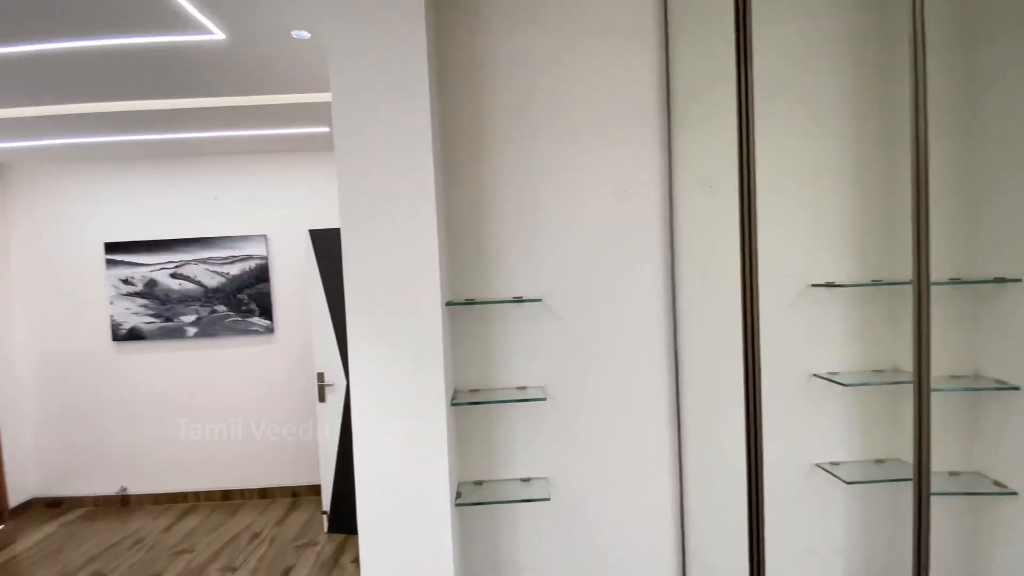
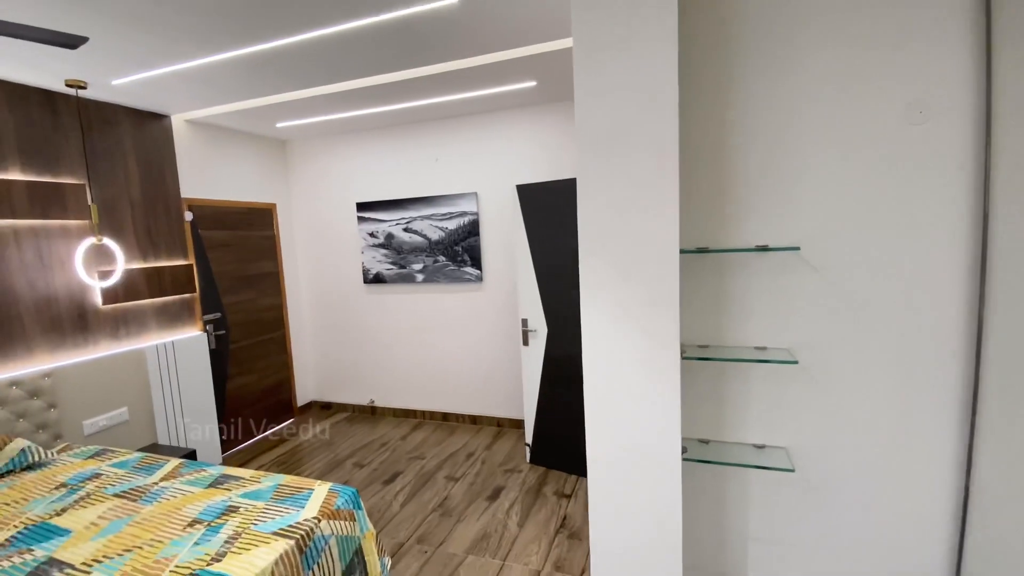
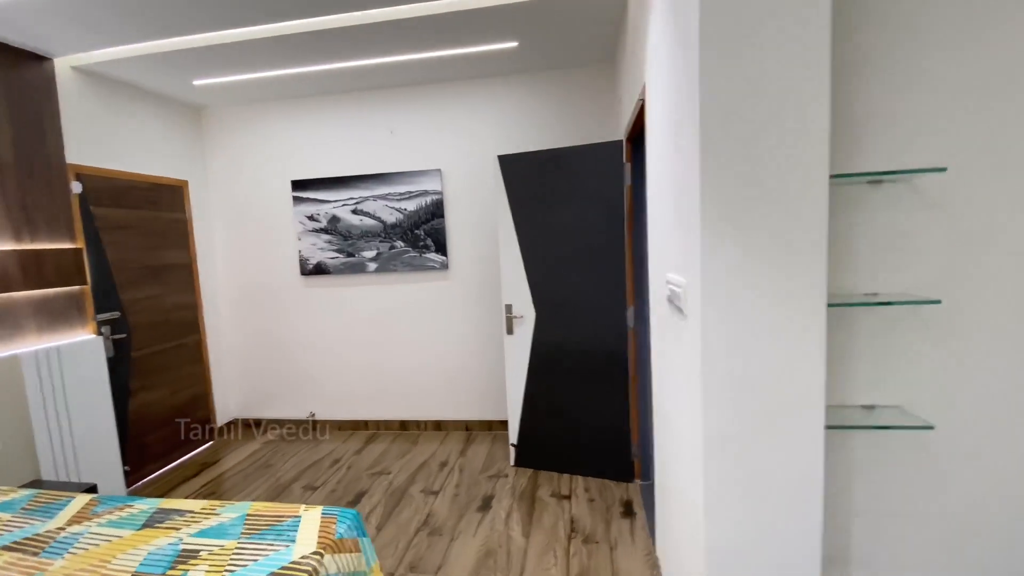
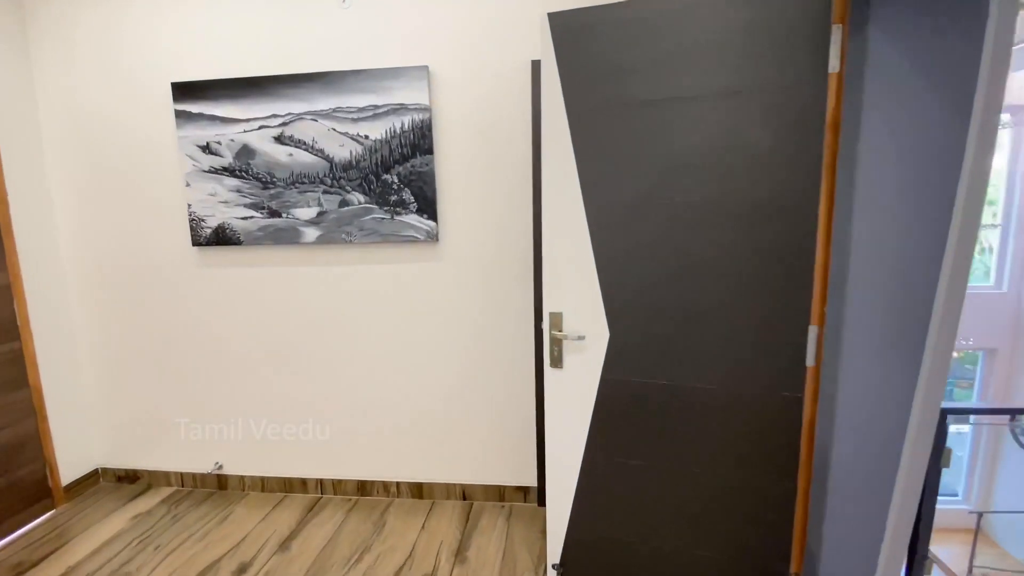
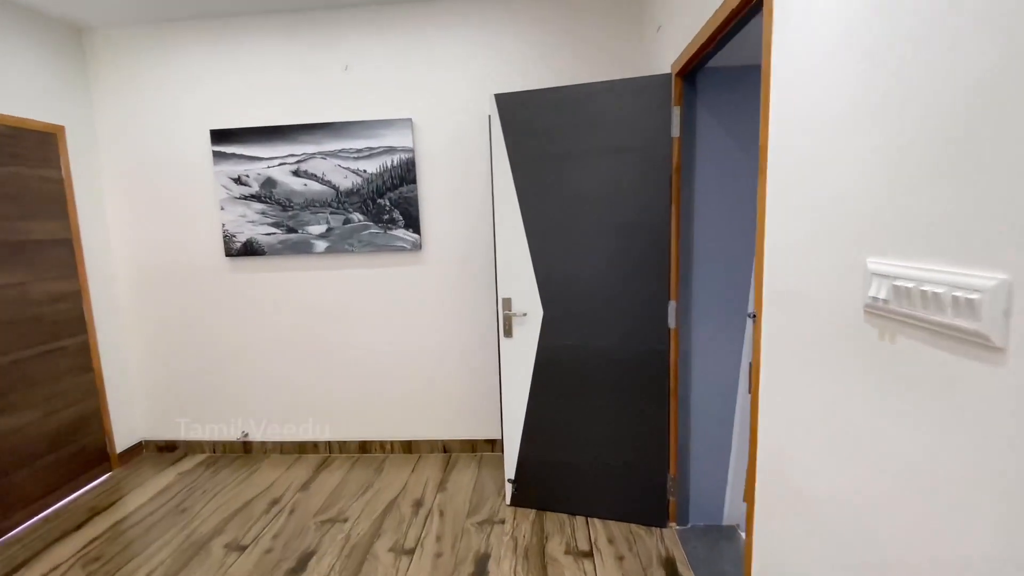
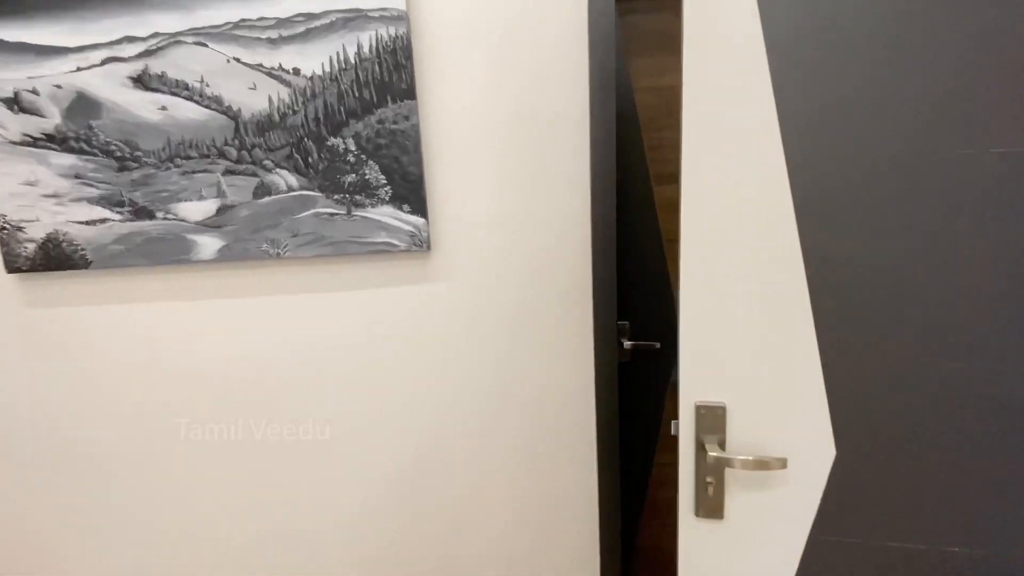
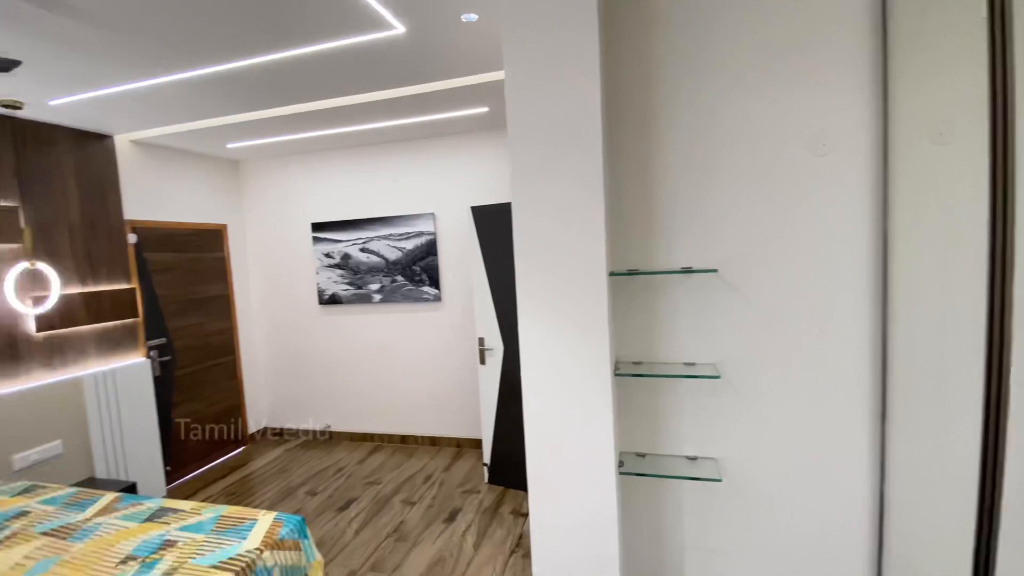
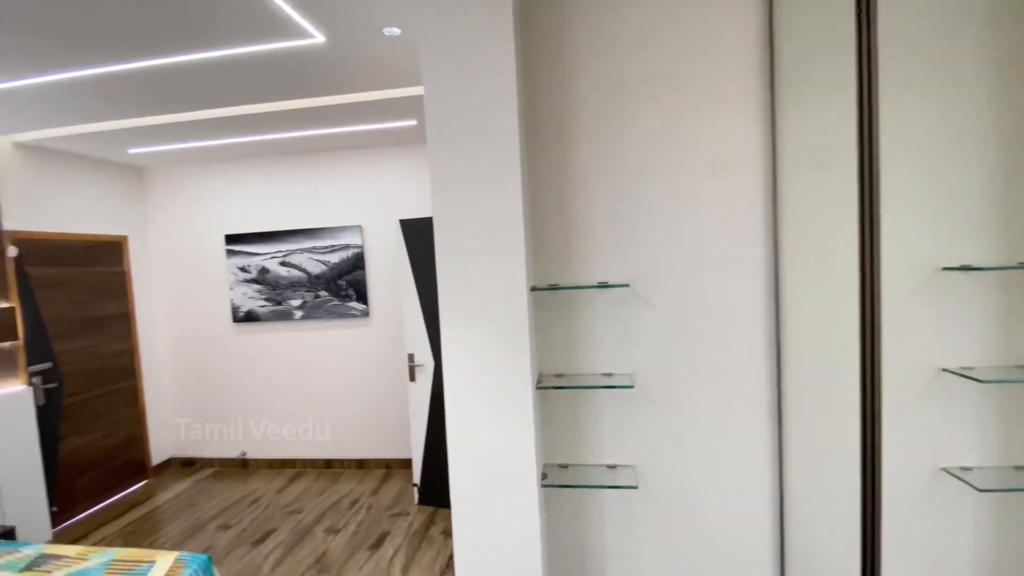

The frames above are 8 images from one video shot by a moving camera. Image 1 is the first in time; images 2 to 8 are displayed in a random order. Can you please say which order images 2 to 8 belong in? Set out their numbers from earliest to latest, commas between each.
8, 7, 2, 3, 5, 4, 6
